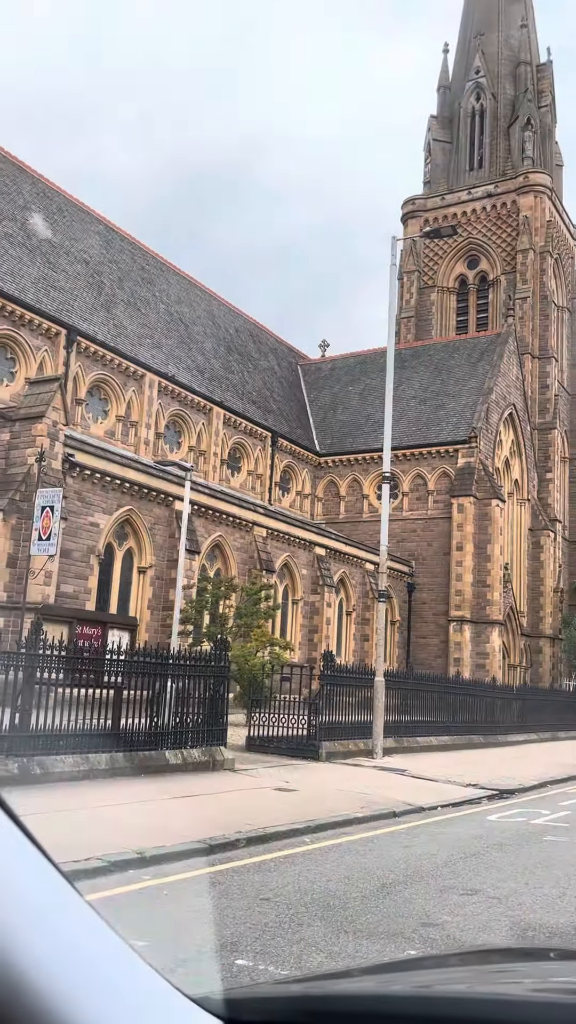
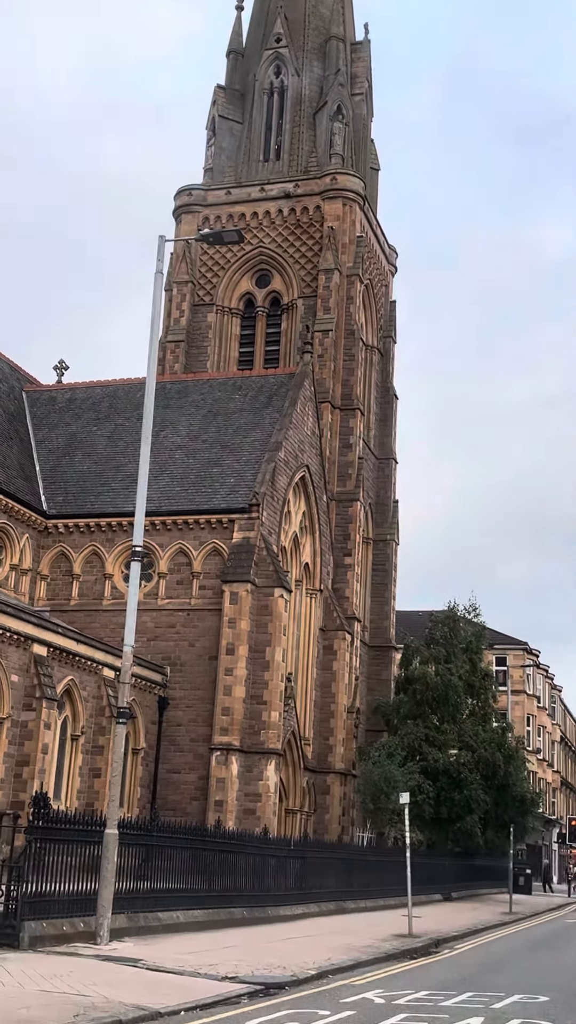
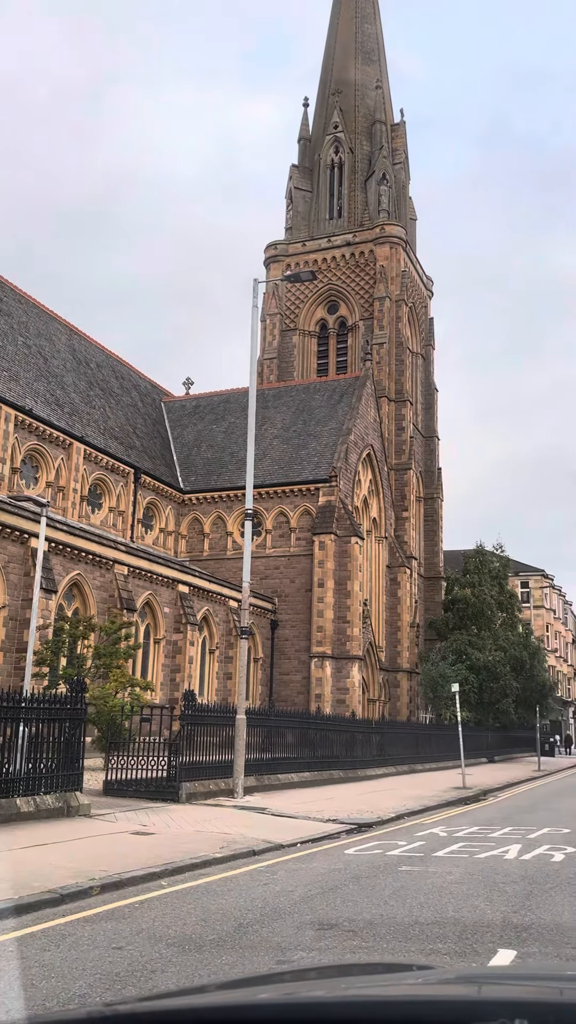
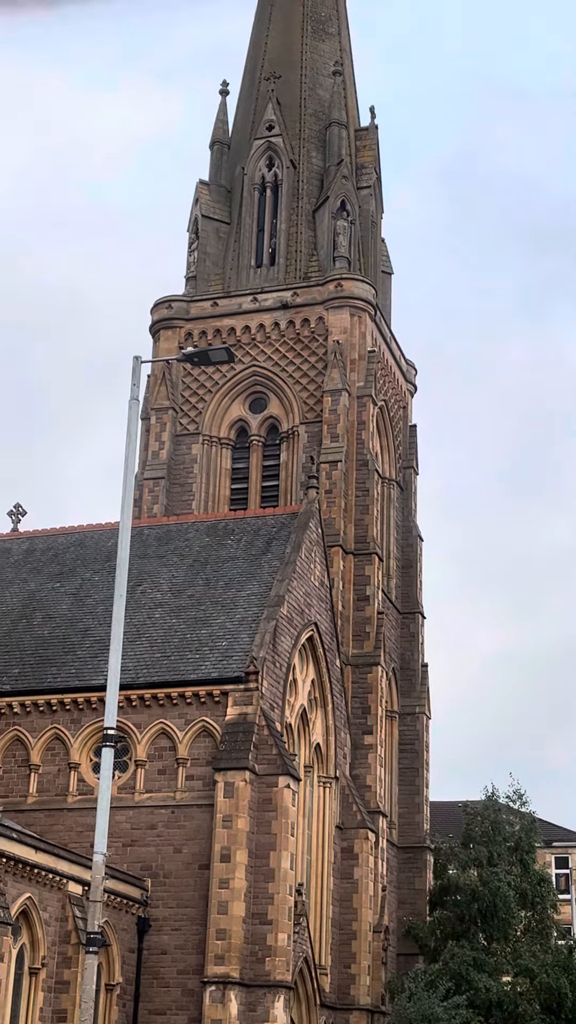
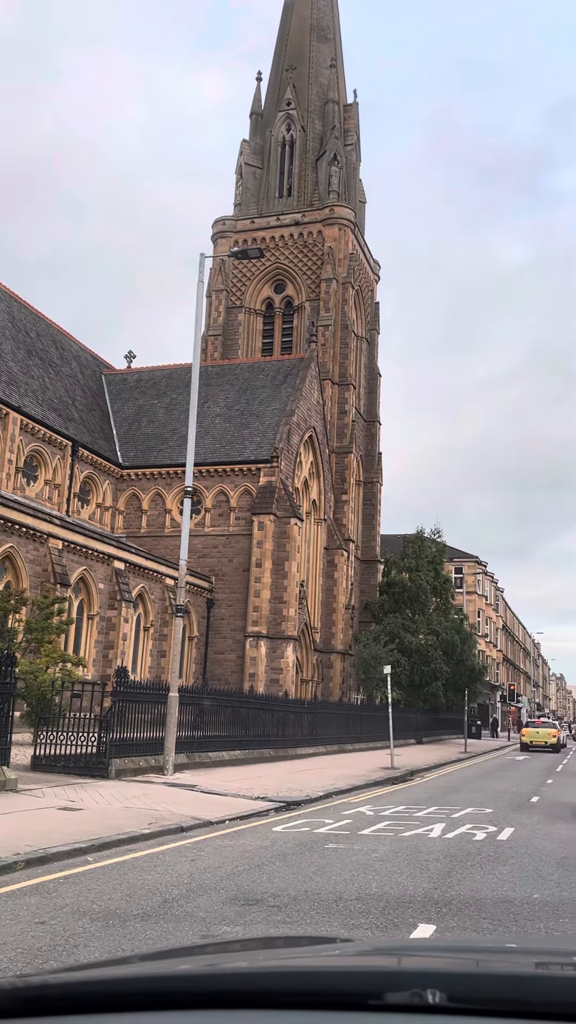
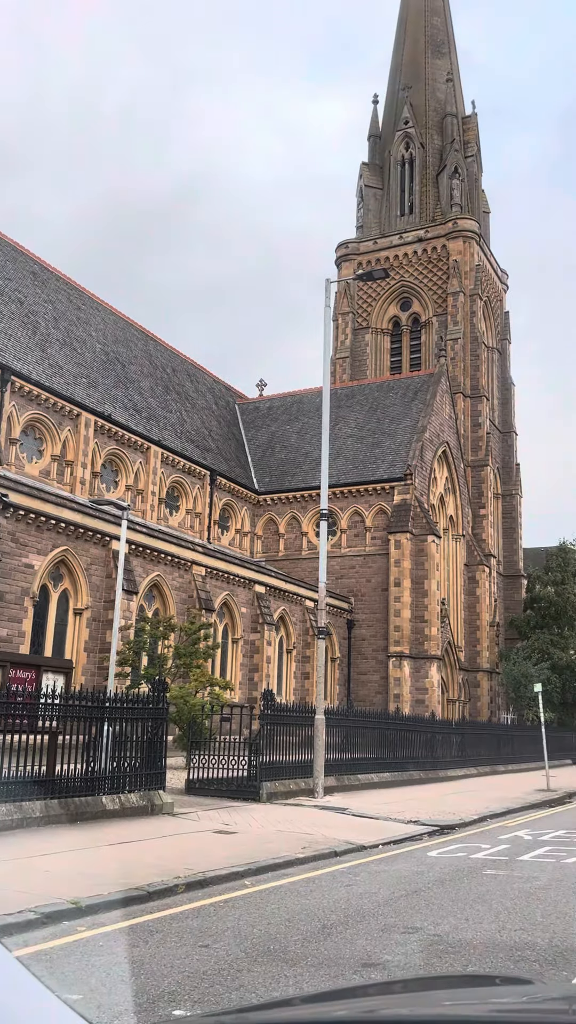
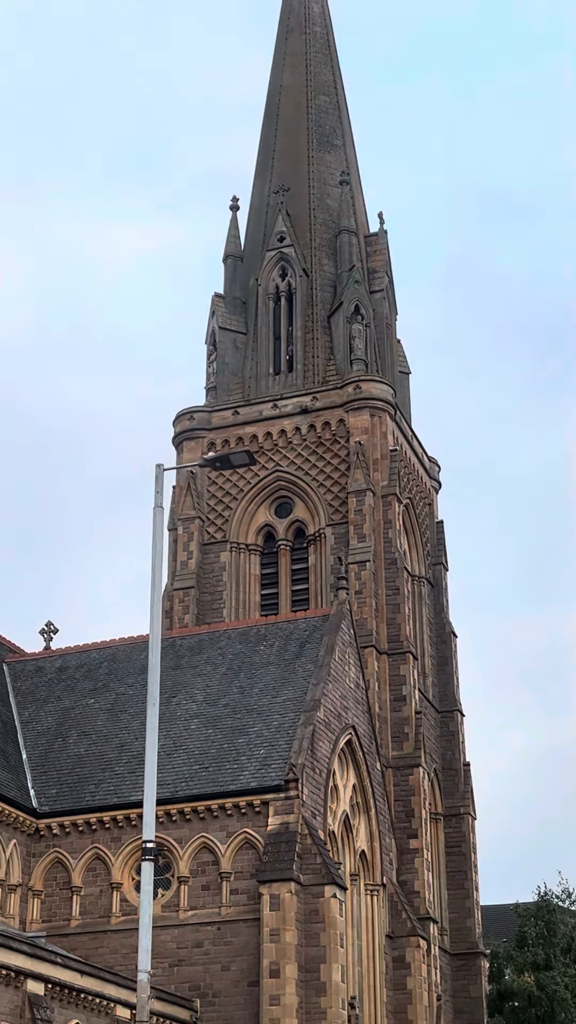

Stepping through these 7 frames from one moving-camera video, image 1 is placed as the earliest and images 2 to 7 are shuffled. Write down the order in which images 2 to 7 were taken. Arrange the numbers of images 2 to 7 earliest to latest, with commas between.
6, 3, 5, 2, 4, 7
